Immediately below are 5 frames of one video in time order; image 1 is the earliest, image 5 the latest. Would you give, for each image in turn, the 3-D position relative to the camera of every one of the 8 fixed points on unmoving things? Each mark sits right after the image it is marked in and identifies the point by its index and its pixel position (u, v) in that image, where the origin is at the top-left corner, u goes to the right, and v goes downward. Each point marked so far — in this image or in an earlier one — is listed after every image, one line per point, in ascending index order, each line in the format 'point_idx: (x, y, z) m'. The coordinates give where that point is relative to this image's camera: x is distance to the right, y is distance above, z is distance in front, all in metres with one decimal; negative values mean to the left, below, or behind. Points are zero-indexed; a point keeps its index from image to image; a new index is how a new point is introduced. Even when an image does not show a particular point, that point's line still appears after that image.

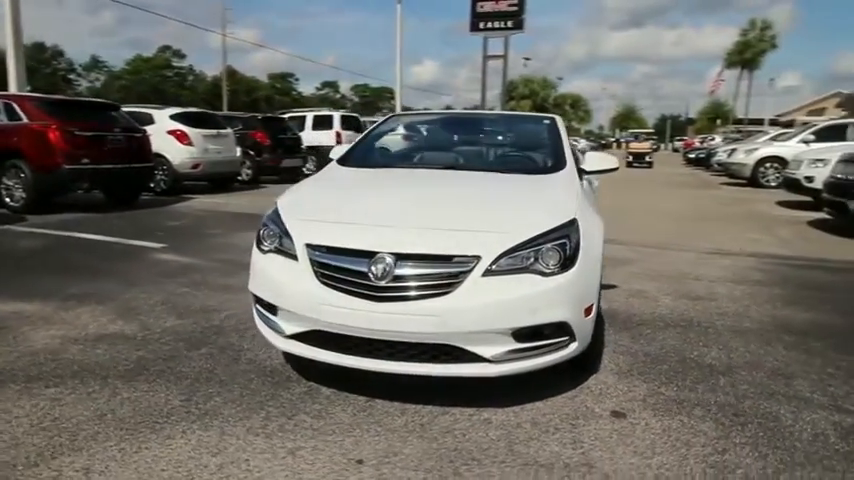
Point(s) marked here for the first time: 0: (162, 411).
0: (-1.5, -1.0, +3.3) m
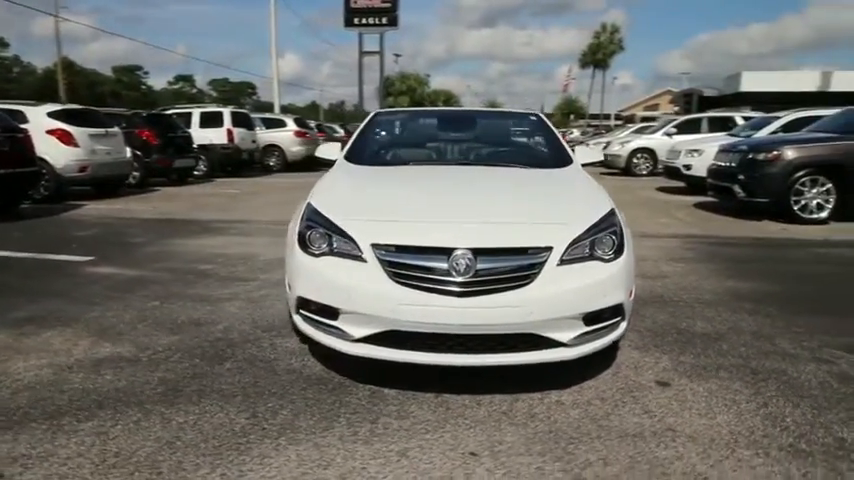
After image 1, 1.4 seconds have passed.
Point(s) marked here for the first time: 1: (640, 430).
0: (-1.0, -1.0, +3.1) m
1: (+1.2, -1.0, +3.2) m
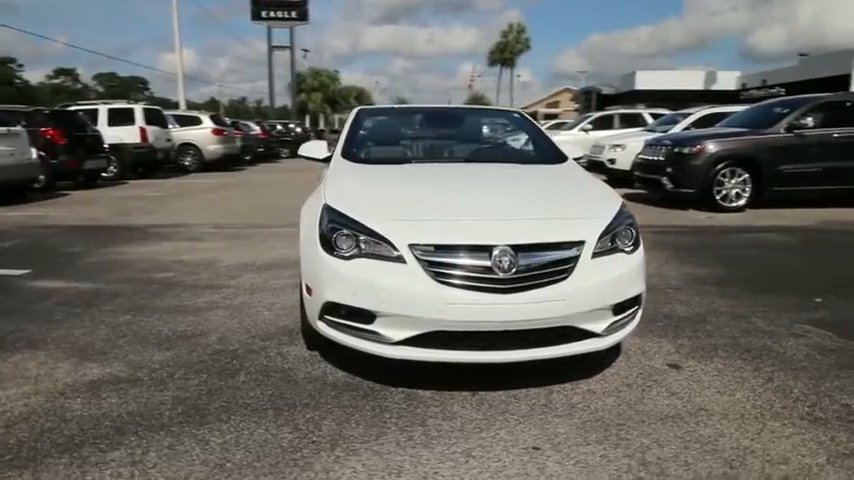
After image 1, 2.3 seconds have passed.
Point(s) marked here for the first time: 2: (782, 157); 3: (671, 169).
0: (-0.7, -1.0, +2.9) m
1: (+1.4, -1.0, +3.3) m
2: (+6.4, +1.5, +10.5) m
3: (+4.5, +1.3, +10.9) m
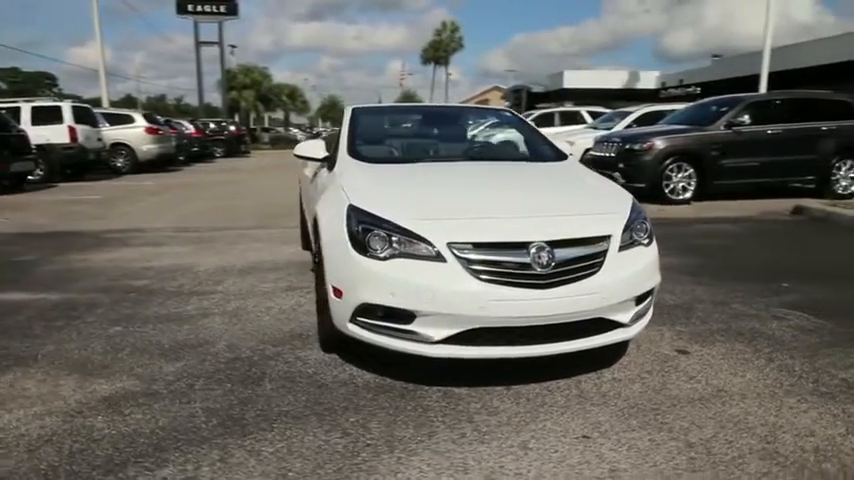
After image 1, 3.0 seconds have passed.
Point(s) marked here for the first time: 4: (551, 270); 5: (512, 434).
0: (-0.4, -1.0, +2.9) m
1: (+1.6, -0.9, +3.5) m
2: (+5.7, +1.7, +11.3) m
3: (+3.8, +1.5, +11.4) m
4: (+0.7, -0.2, +3.4) m
5: (+0.4, -1.0, +3.1) m
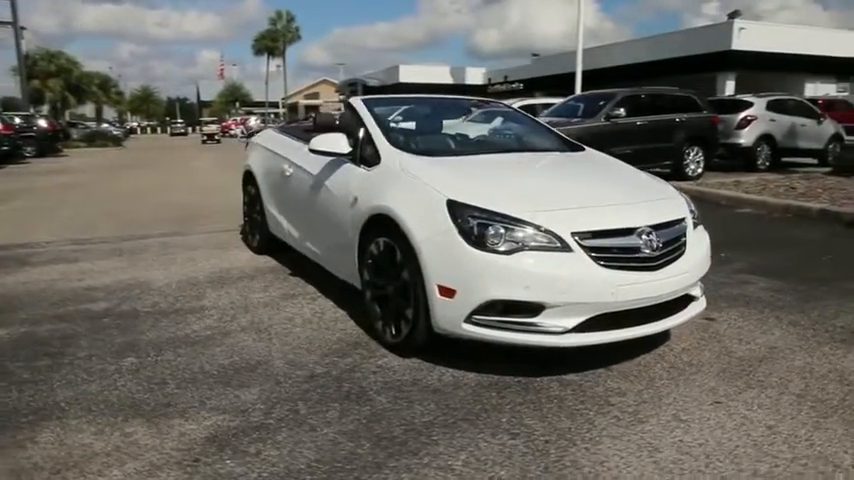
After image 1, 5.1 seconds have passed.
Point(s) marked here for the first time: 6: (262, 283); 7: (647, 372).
0: (+0.5, -1.0, +2.8) m
1: (+2.3, -0.8, +4.0) m
2: (+3.8, +2.1, +12.5) m
3: (+2.0, +1.8, +12.1) m
4: (+1.4, -0.1, +3.6) m
5: (+1.3, -0.9, +3.2) m
6: (-1.6, -0.4, +5.7) m
7: (+1.4, -0.8, +3.7) m
